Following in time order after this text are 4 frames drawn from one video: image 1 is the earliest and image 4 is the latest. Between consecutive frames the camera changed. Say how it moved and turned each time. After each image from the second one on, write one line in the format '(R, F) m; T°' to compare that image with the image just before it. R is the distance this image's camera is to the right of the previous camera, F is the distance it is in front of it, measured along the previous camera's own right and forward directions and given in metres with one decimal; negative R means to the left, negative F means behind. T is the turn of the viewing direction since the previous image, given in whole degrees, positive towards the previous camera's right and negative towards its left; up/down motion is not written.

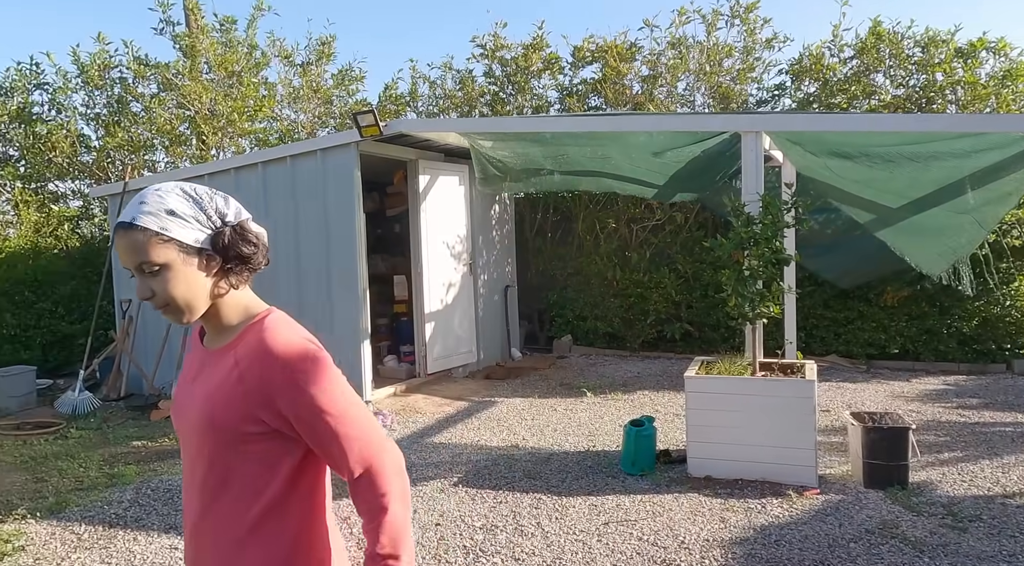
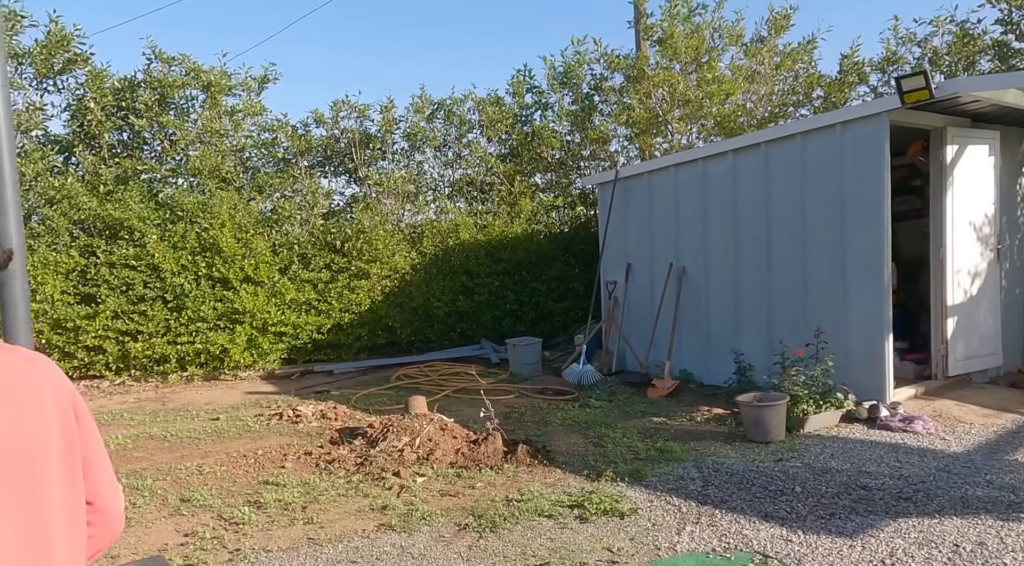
(-1.1, -0.1) m; -27°
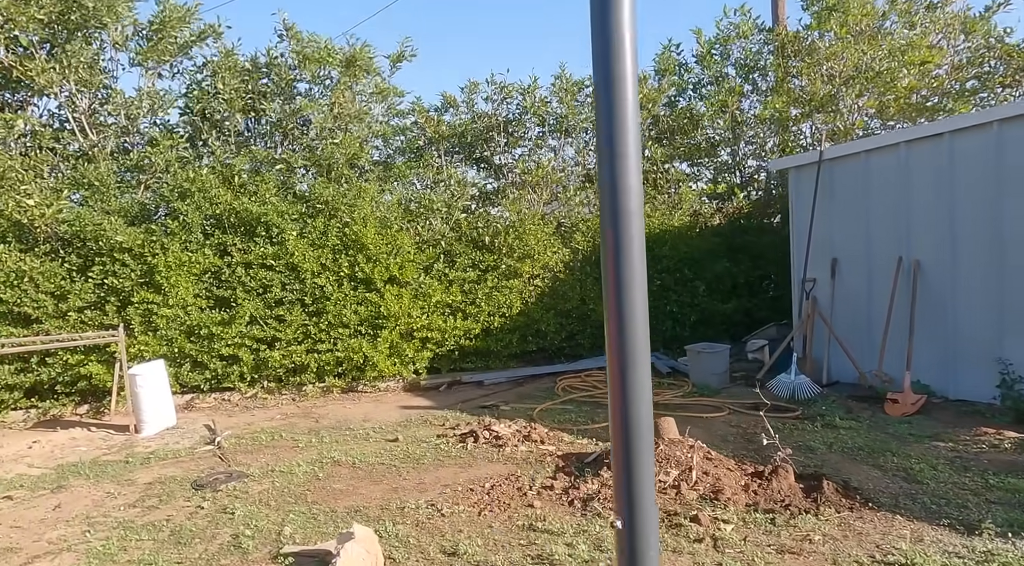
(-1.5, +0.9) m; -2°
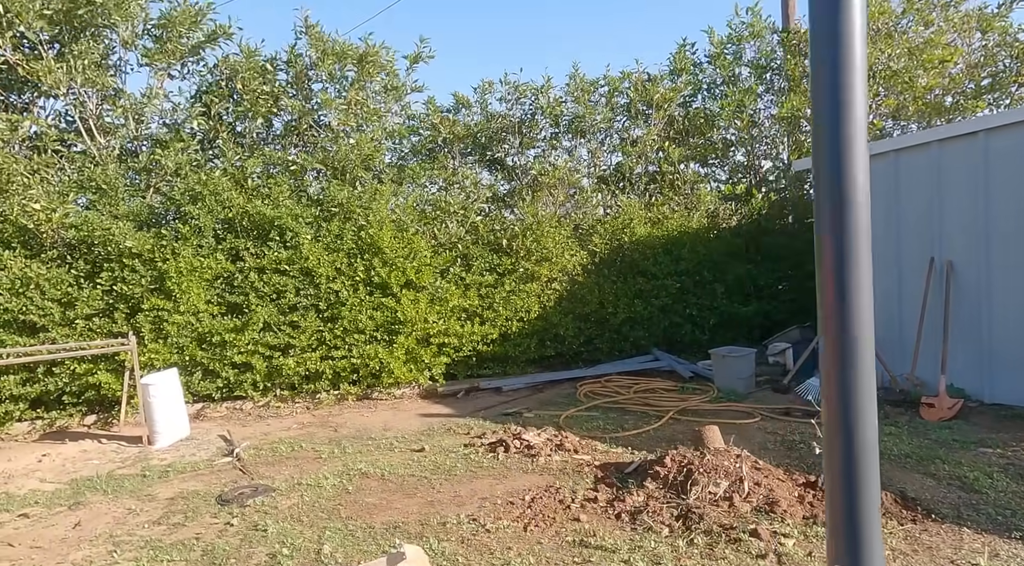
(-0.3, +0.2) m; +1°
